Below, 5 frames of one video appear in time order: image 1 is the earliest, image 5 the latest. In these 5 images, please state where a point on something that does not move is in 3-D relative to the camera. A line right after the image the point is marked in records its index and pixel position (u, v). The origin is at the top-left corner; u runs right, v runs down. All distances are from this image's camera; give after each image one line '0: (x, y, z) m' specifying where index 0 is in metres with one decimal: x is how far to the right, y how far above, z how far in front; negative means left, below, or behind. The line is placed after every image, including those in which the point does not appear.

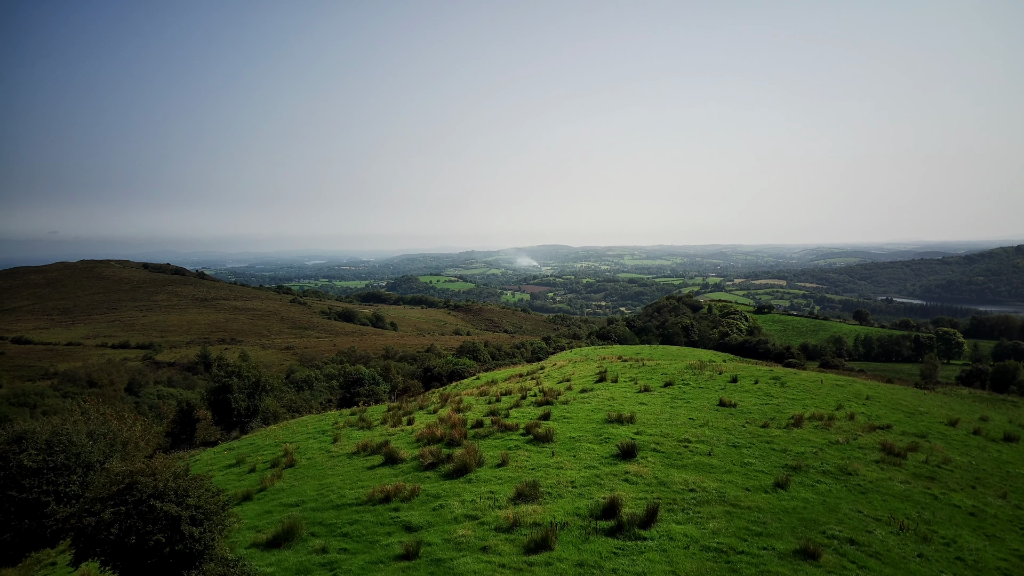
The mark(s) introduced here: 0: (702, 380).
0: (+9.6, -4.9, +18.5) m
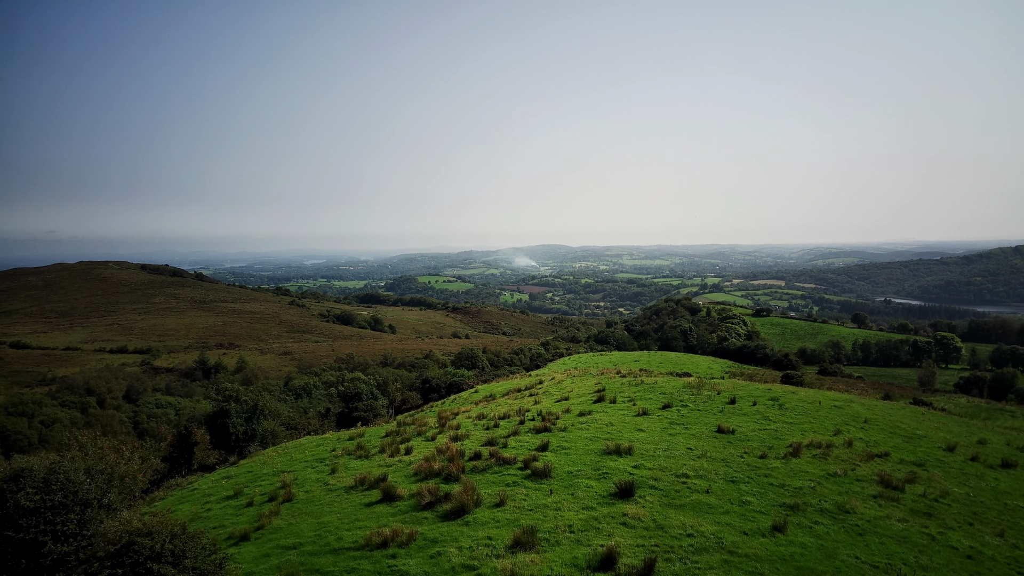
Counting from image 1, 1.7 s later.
0: (+9.3, -5.9, +18.8) m
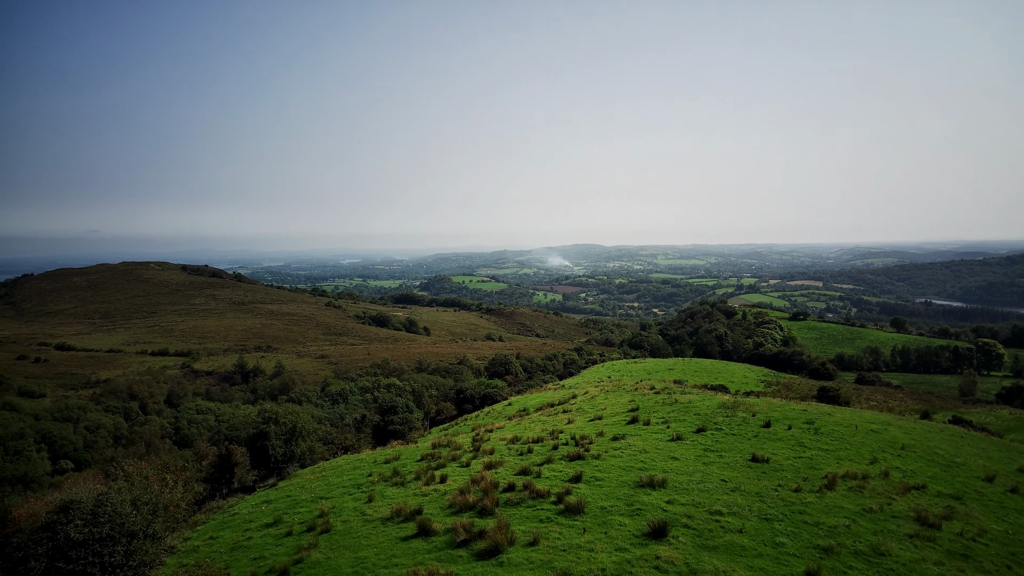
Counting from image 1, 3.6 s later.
0: (+10.4, -6.6, +18.1) m
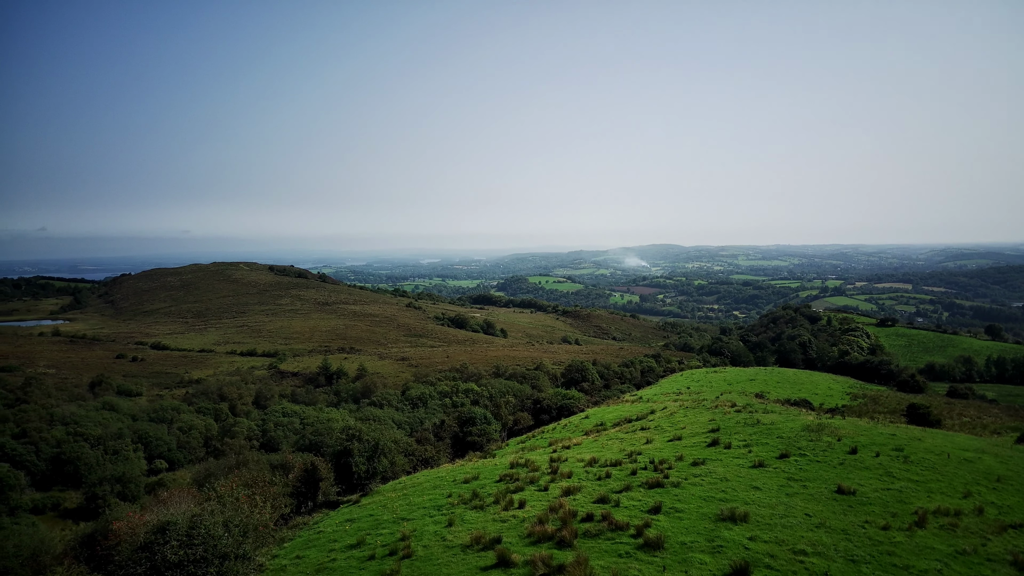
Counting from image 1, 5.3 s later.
0: (+13.1, -7.0, +16.4) m
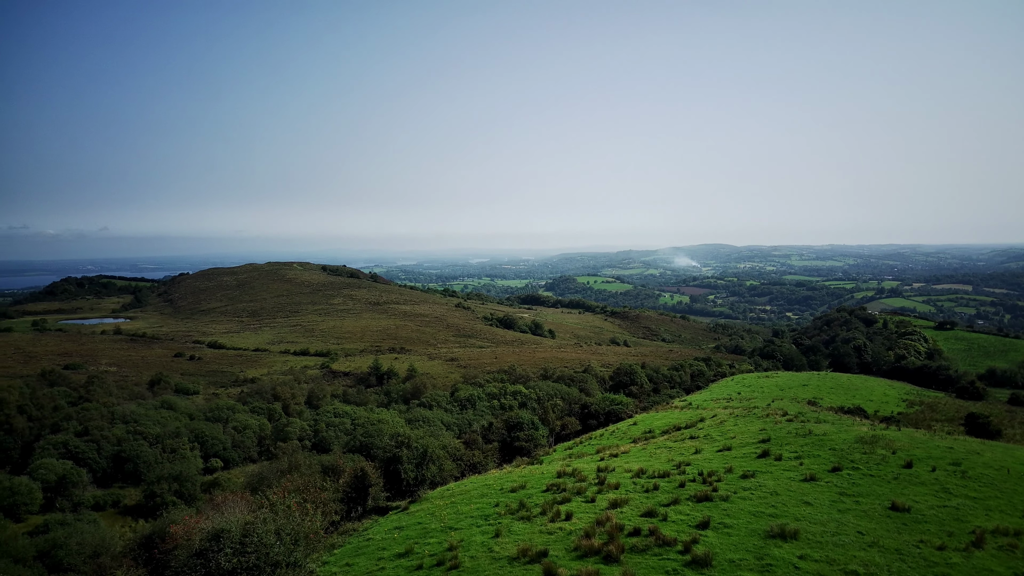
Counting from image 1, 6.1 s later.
0: (+14.5, -7.2, +15.5) m
